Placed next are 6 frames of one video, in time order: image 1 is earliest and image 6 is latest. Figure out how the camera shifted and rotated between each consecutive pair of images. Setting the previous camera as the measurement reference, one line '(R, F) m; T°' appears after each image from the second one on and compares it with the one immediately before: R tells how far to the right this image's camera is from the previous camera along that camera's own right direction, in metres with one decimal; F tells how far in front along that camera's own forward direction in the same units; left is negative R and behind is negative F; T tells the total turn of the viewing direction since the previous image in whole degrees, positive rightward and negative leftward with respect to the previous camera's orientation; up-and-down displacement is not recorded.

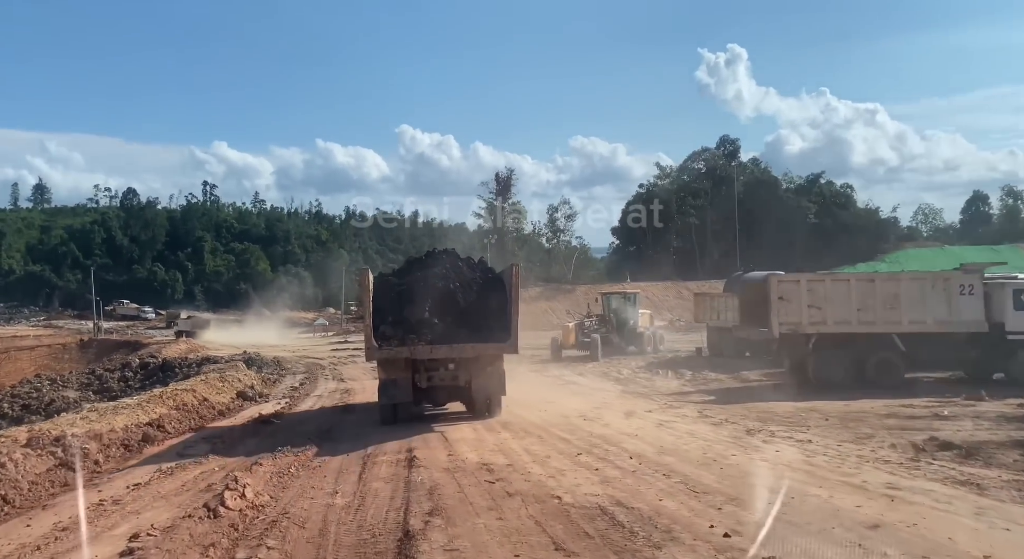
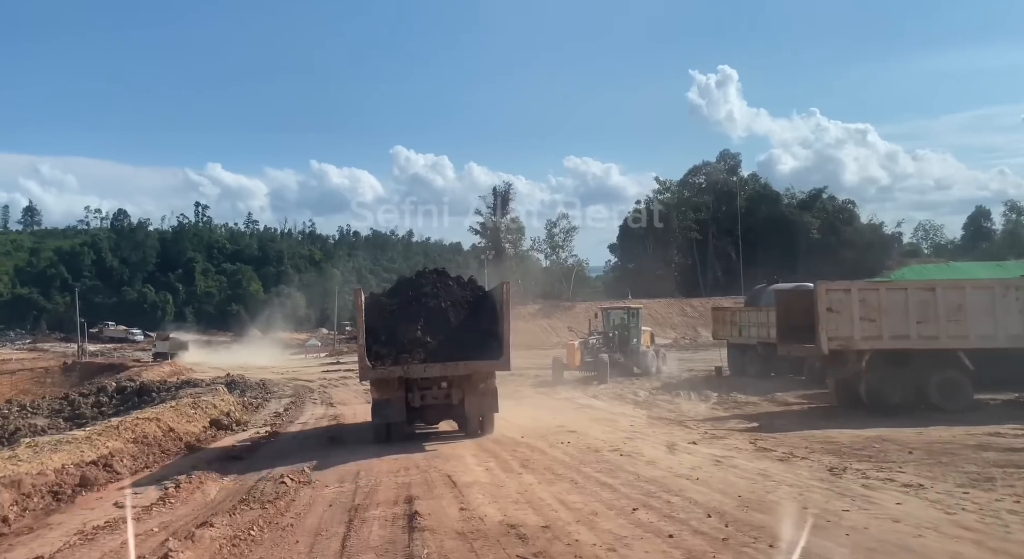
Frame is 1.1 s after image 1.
(-0.3, +2.1) m; 0°
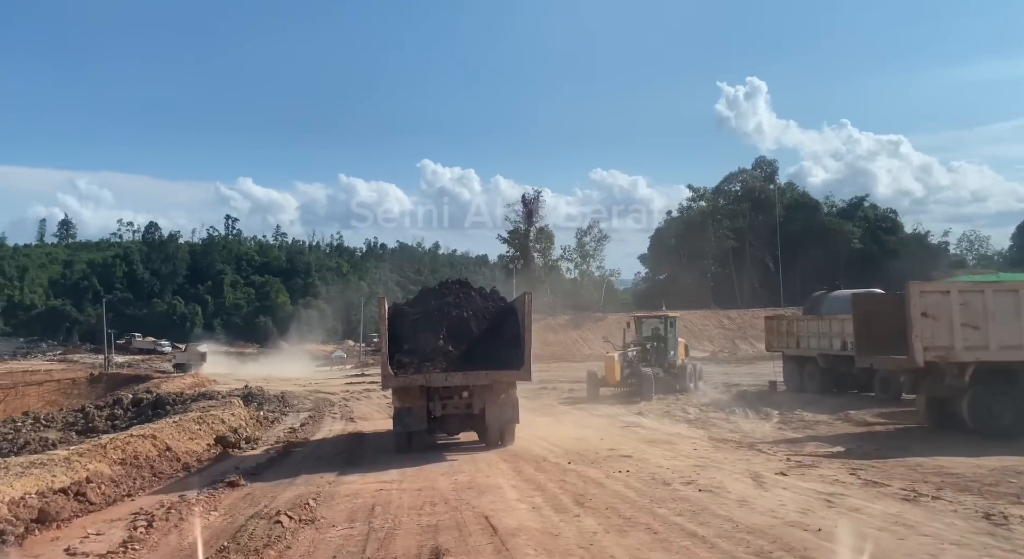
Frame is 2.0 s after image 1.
(-0.2, +1.9) m; -2°
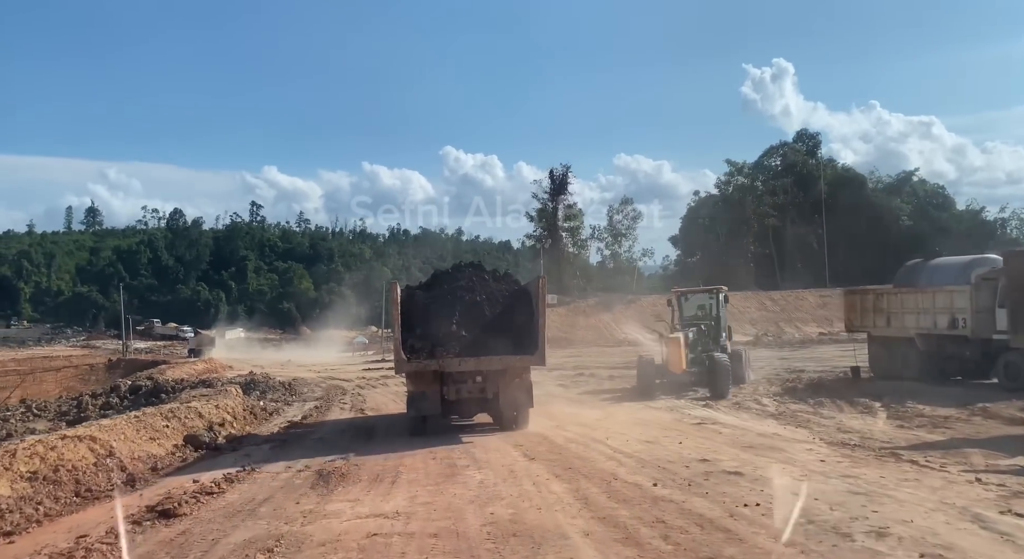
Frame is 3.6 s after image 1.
(-0.3, +3.4) m; -1°
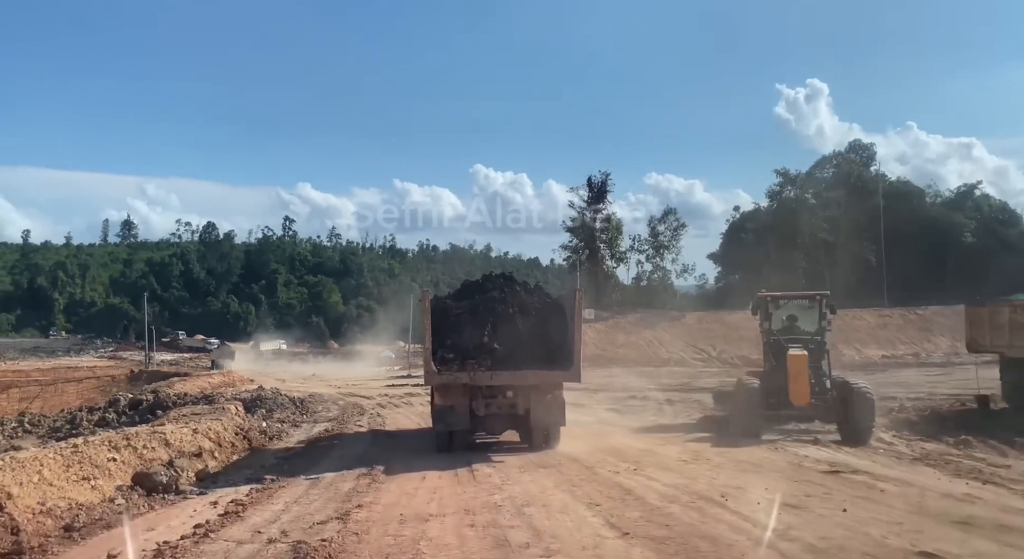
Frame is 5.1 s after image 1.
(-0.4, +3.5) m; -2°
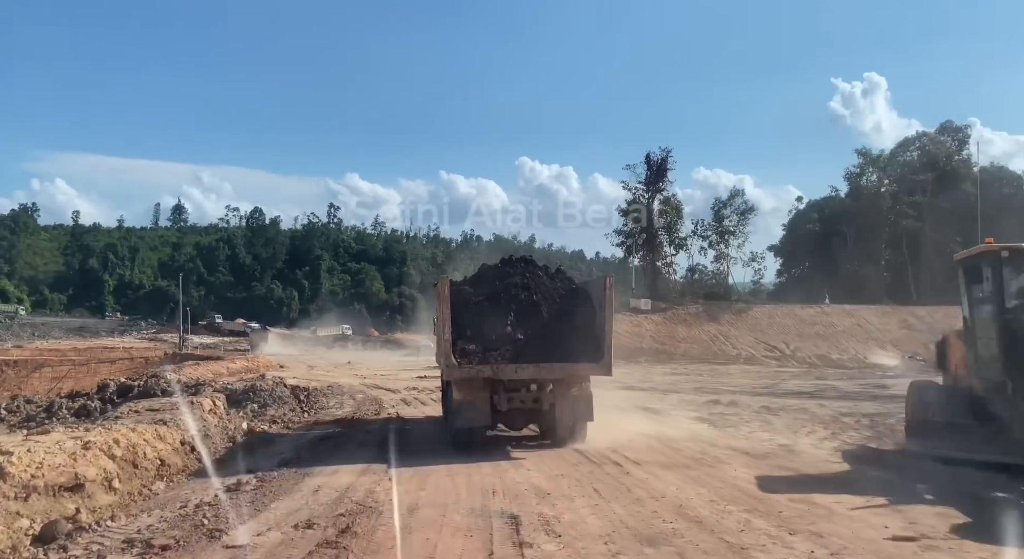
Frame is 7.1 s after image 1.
(-0.3, +4.9) m; -3°
